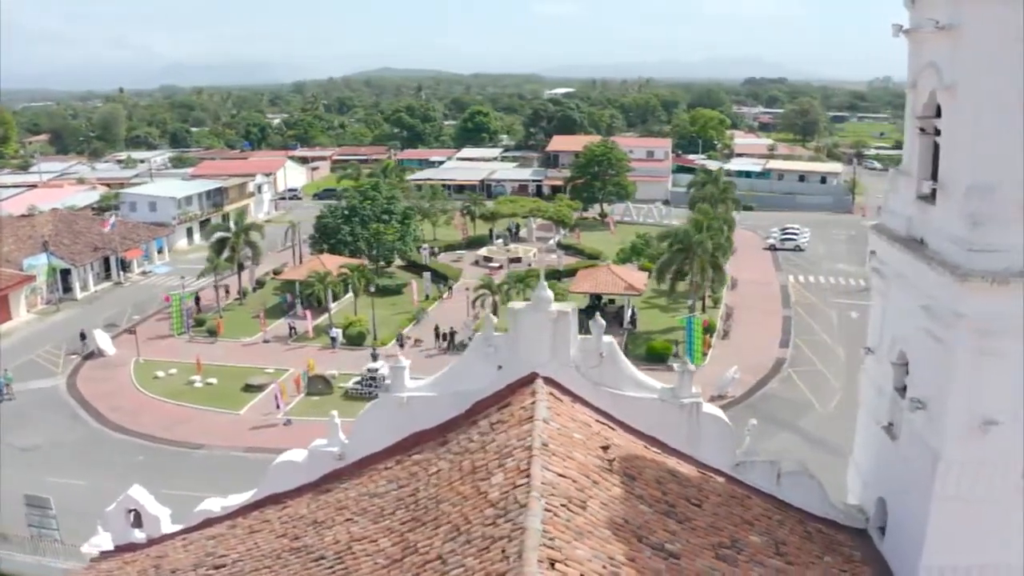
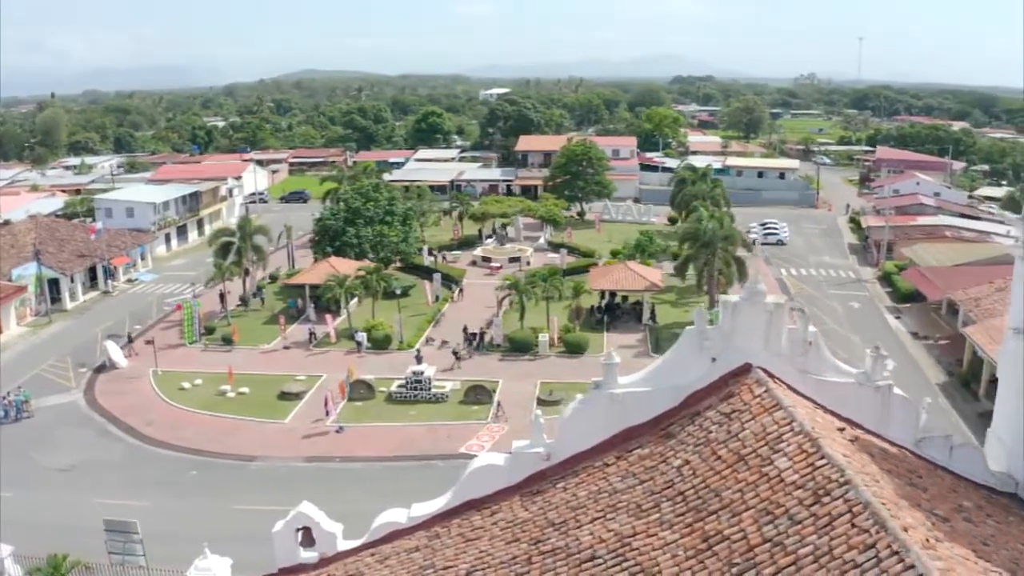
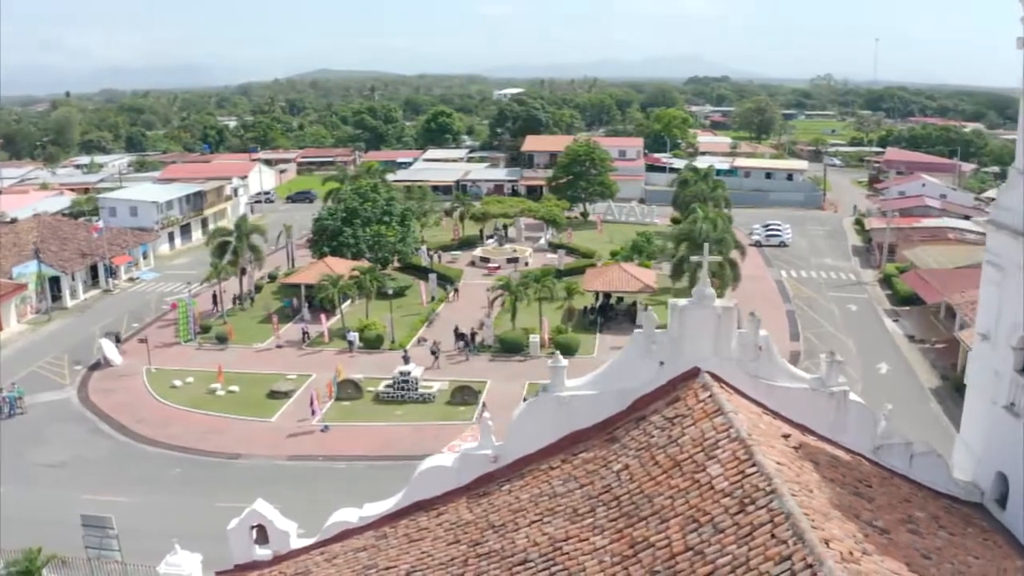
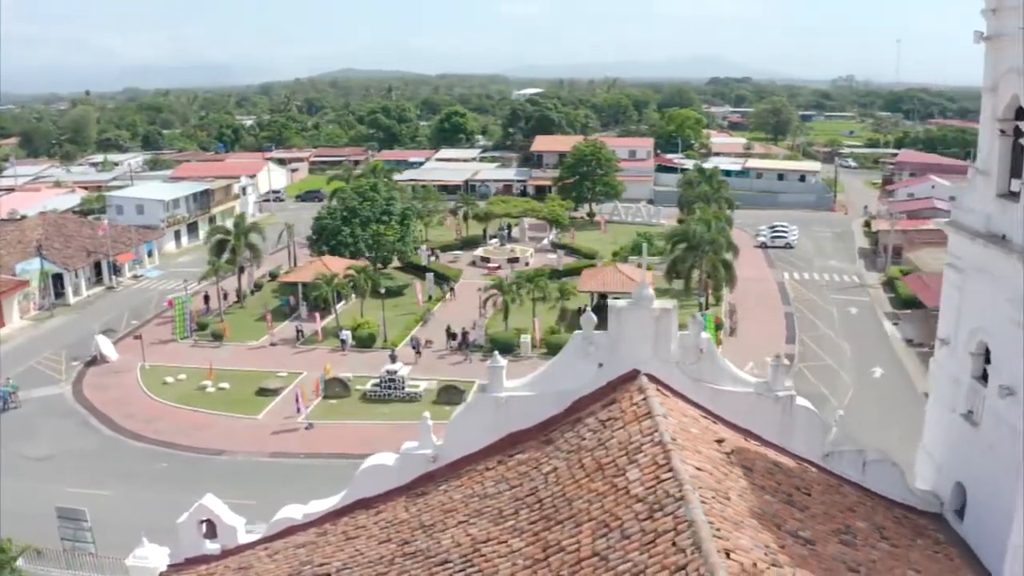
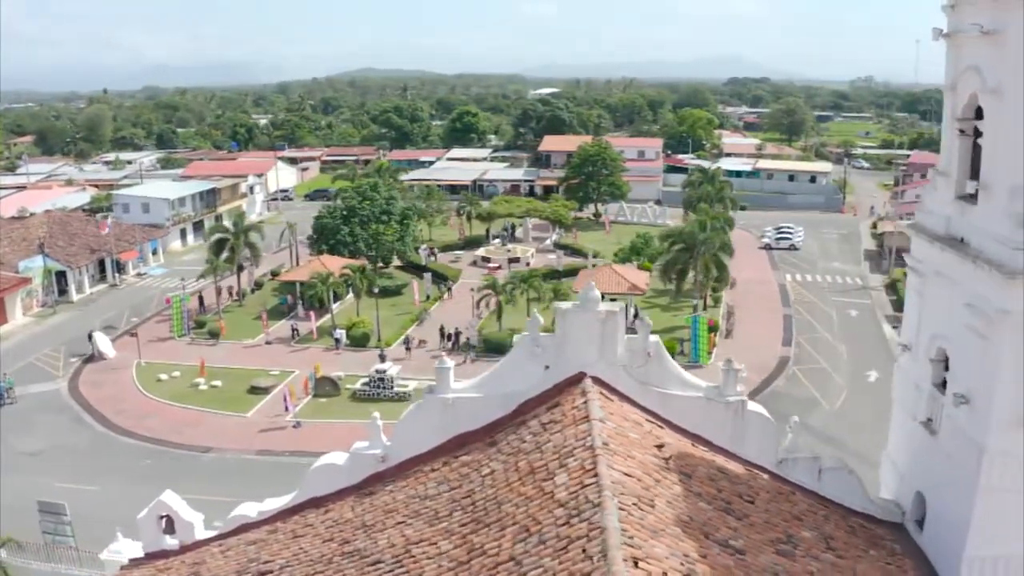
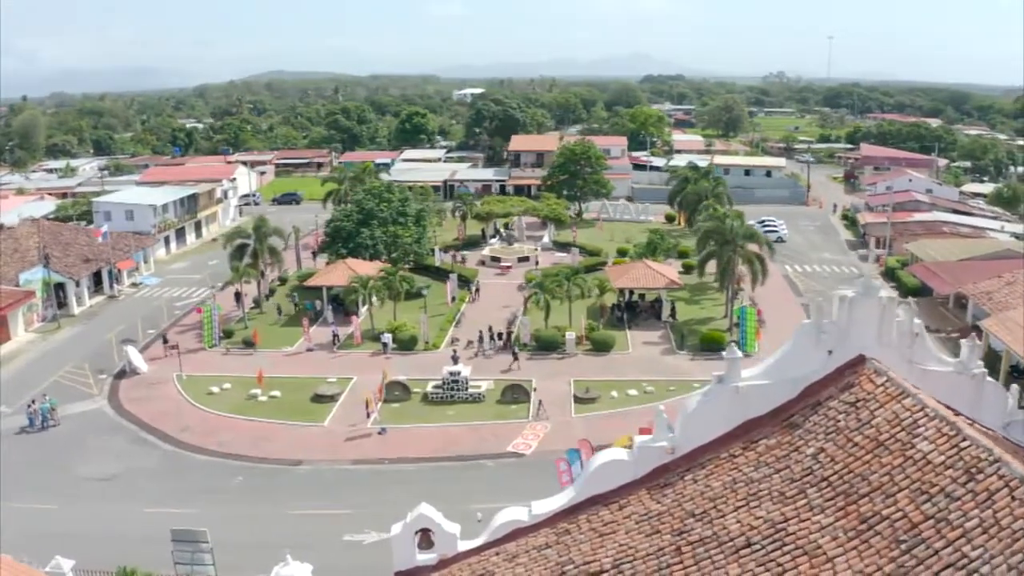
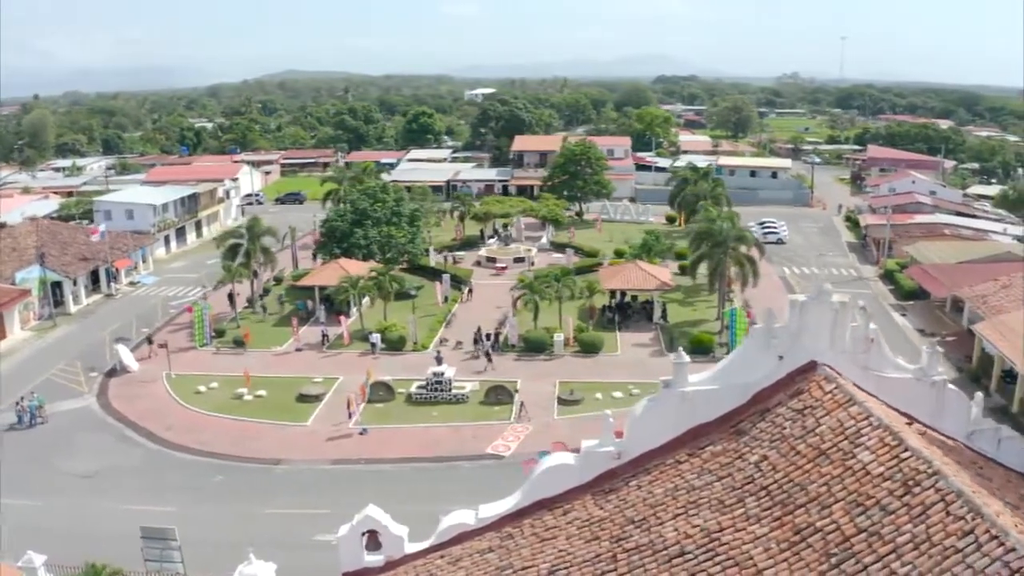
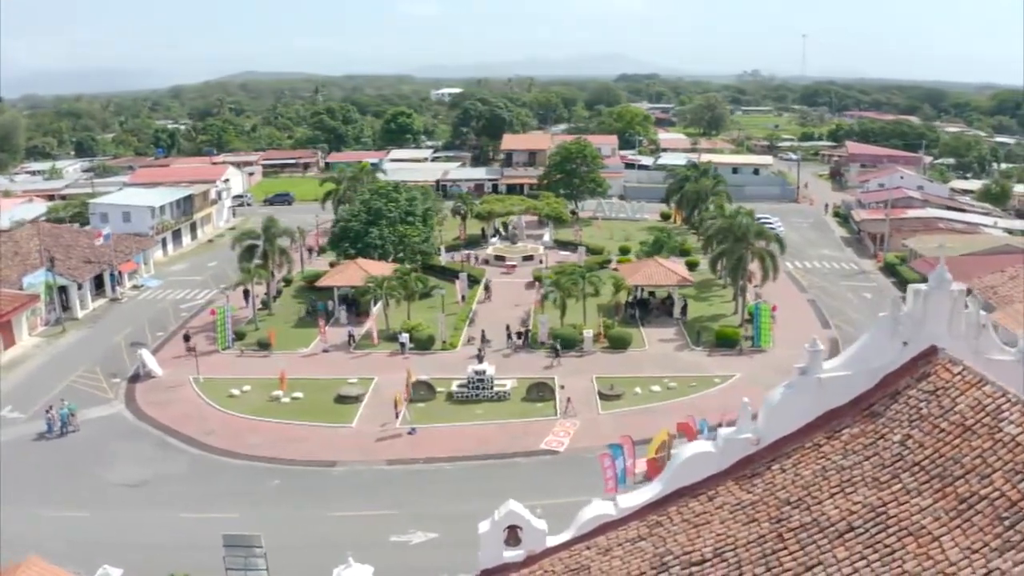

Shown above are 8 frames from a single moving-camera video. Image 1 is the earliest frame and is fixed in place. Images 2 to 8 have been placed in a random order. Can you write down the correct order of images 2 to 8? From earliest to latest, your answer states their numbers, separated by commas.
5, 4, 3, 2, 7, 6, 8
